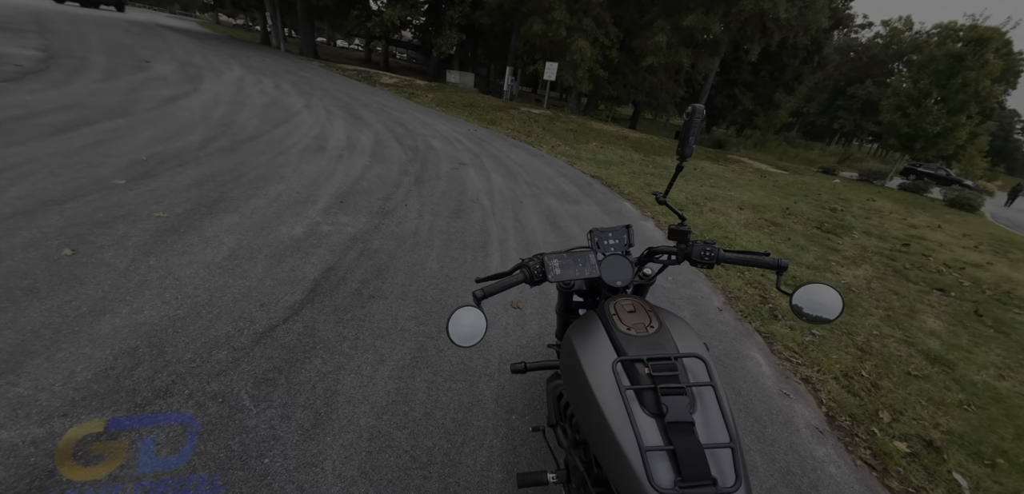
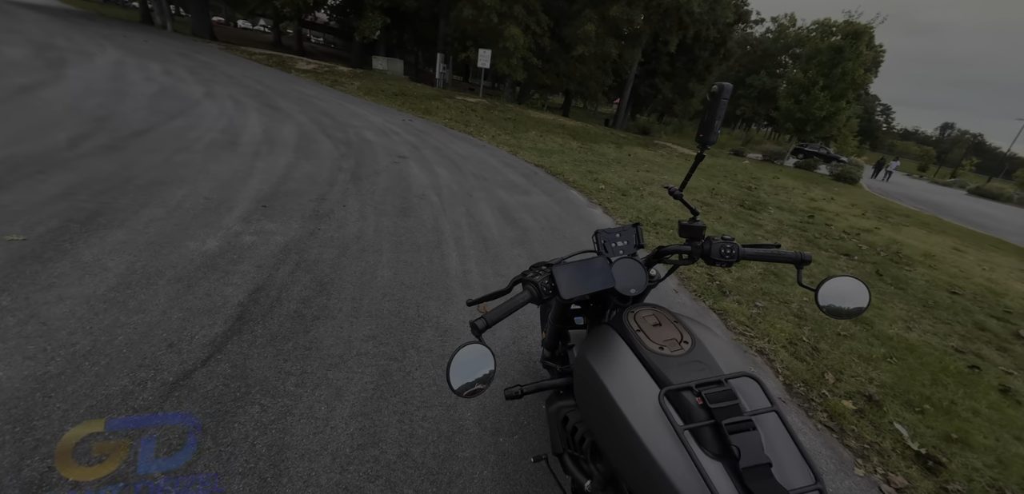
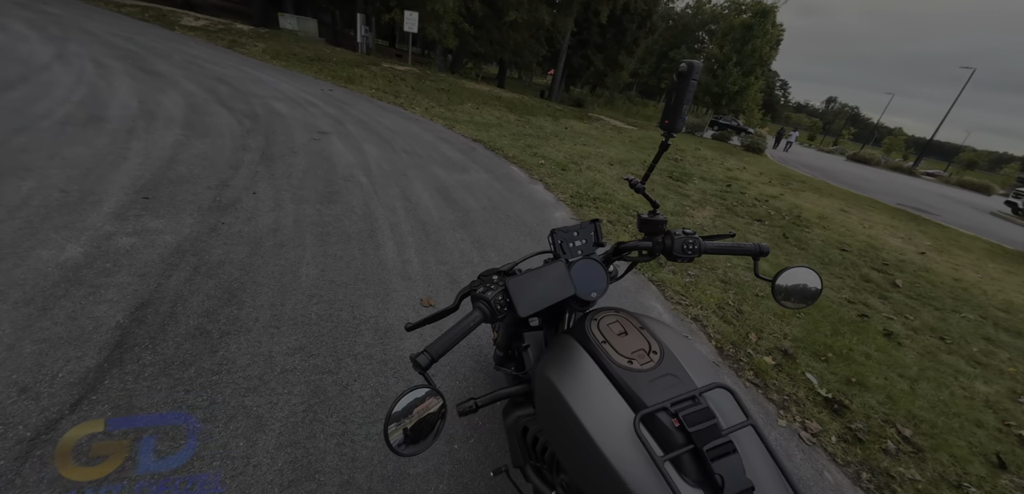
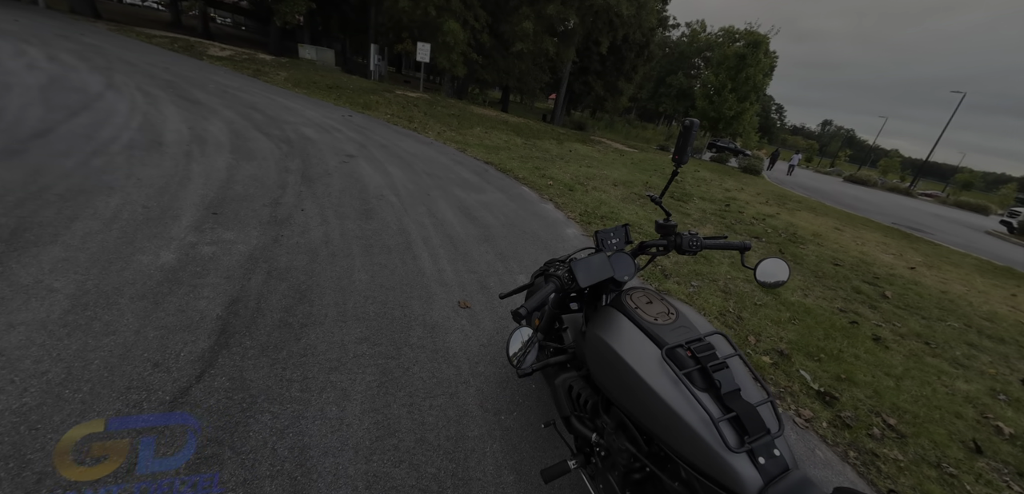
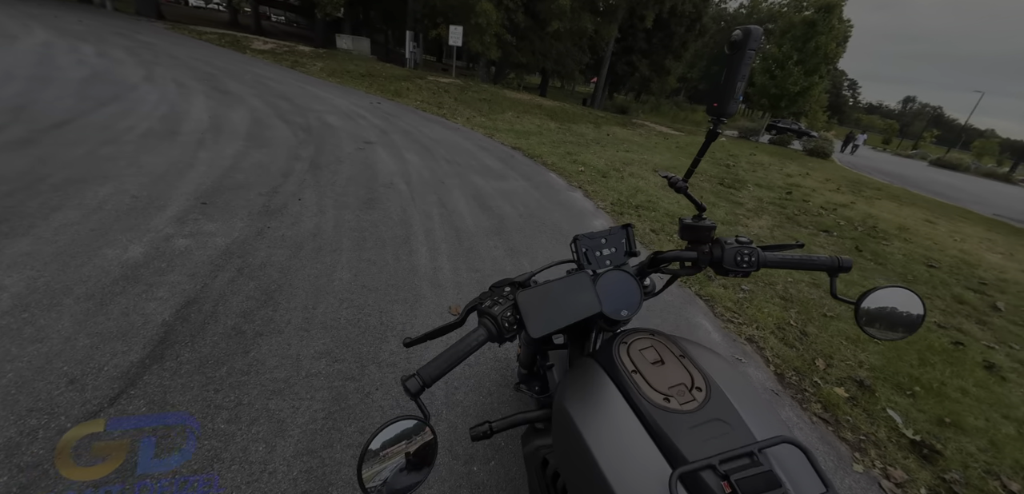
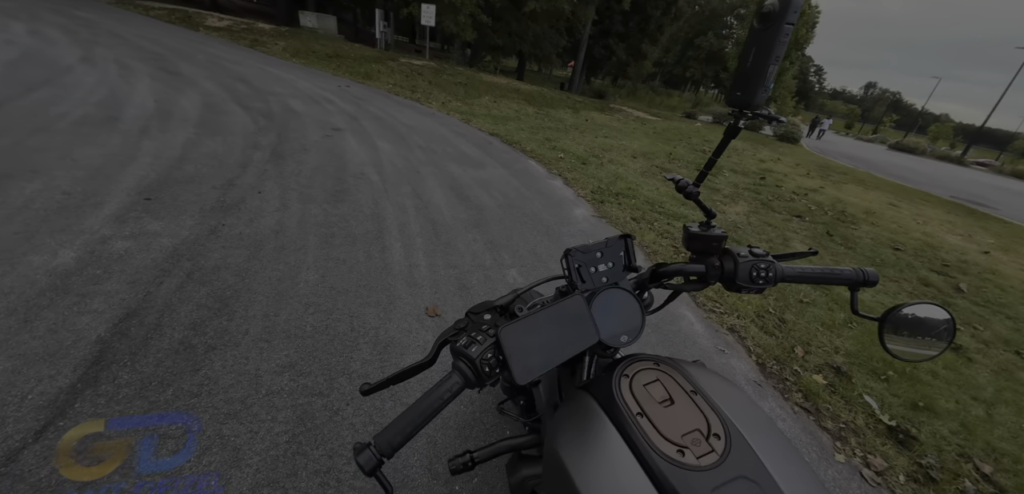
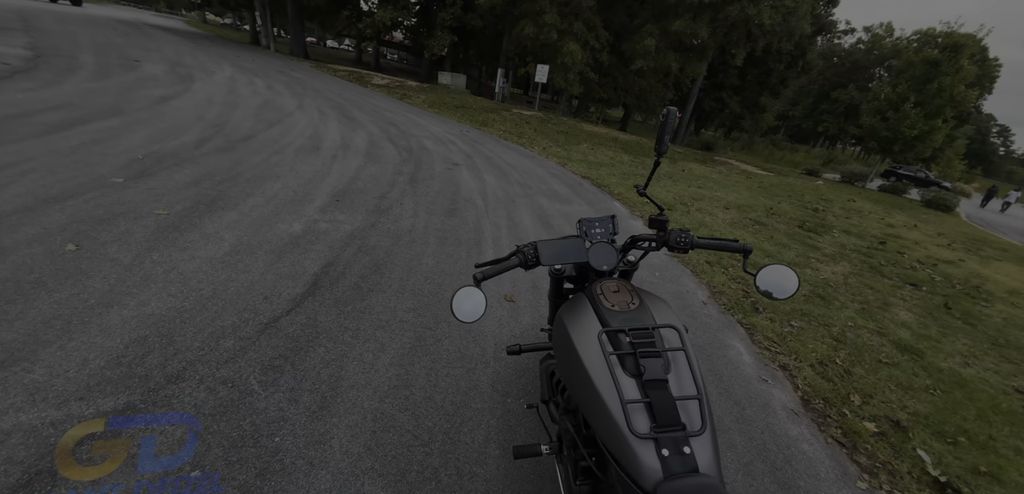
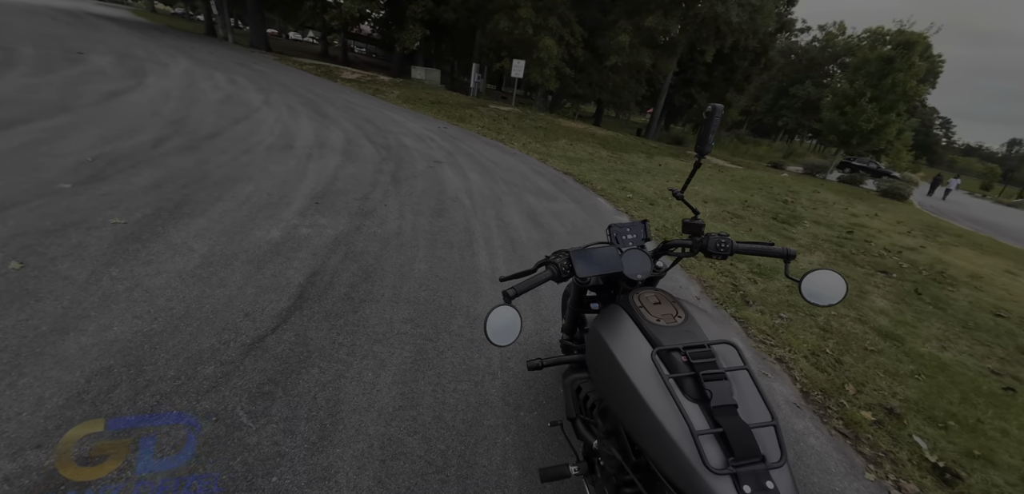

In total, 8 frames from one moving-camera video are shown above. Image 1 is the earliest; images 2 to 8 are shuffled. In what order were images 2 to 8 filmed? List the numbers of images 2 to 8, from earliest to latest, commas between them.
7, 8, 2, 5, 6, 3, 4
